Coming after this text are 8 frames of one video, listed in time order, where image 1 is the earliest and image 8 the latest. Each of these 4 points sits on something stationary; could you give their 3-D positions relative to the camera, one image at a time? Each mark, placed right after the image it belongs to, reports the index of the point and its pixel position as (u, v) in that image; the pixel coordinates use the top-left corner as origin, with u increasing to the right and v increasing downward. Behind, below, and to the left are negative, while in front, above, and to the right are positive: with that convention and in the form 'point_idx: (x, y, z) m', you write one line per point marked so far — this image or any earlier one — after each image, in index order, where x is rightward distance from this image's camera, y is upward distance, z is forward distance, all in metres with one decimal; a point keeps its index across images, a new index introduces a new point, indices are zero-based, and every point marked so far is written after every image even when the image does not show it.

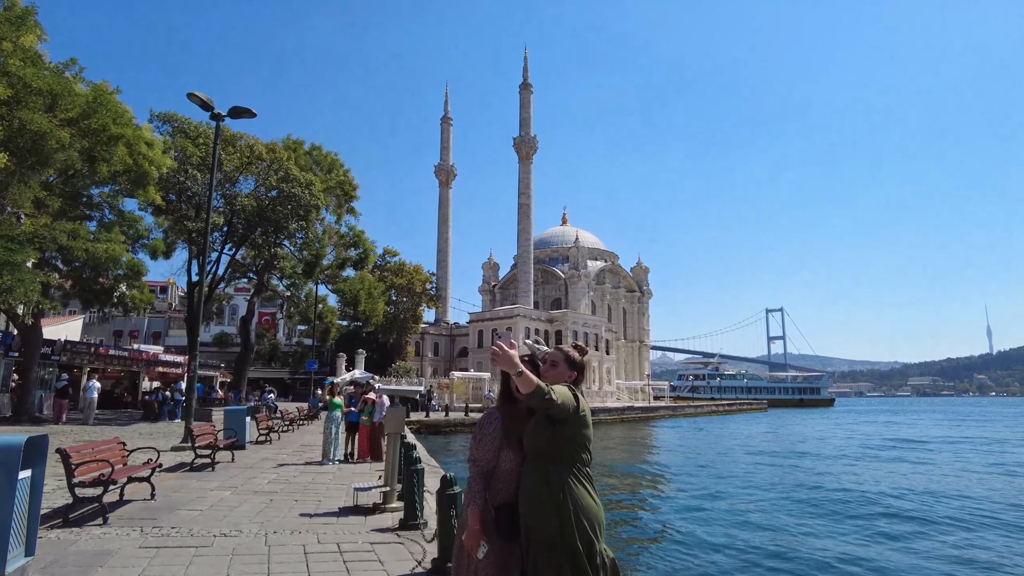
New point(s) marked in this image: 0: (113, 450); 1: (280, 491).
0: (-3.9, -1.6, +6.3) m
1: (-2.7, -2.4, +7.6) m
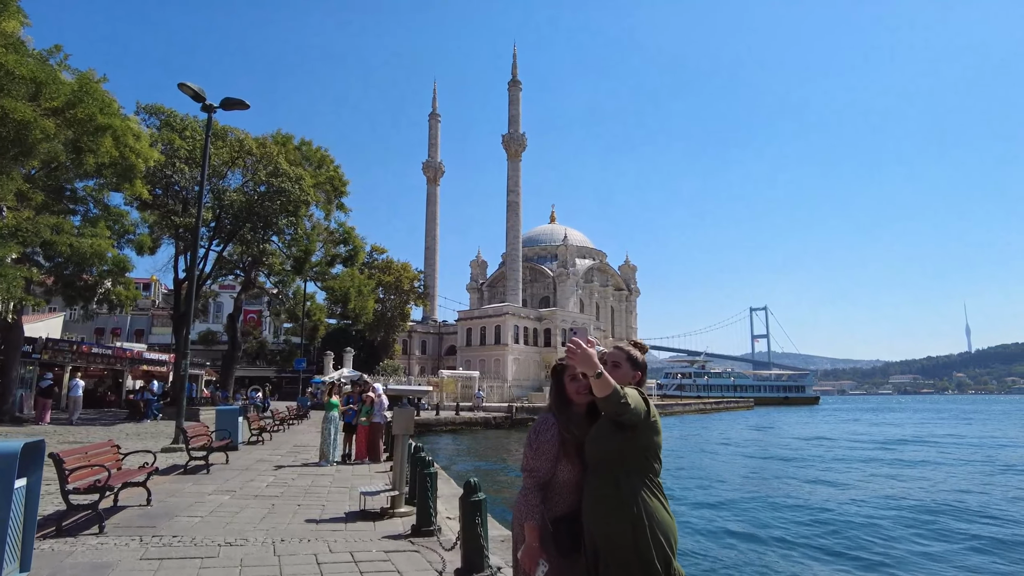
0: (-3.7, -1.5, +6.0) m
1: (-2.6, -2.4, +7.3) m
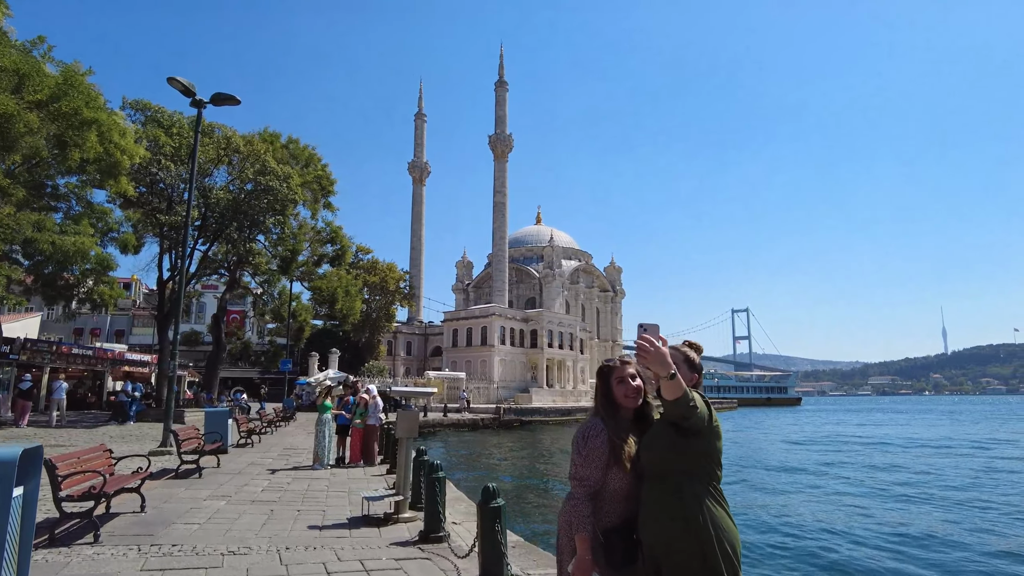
0: (-3.6, -1.5, +5.7) m
1: (-2.6, -2.3, +7.1) m
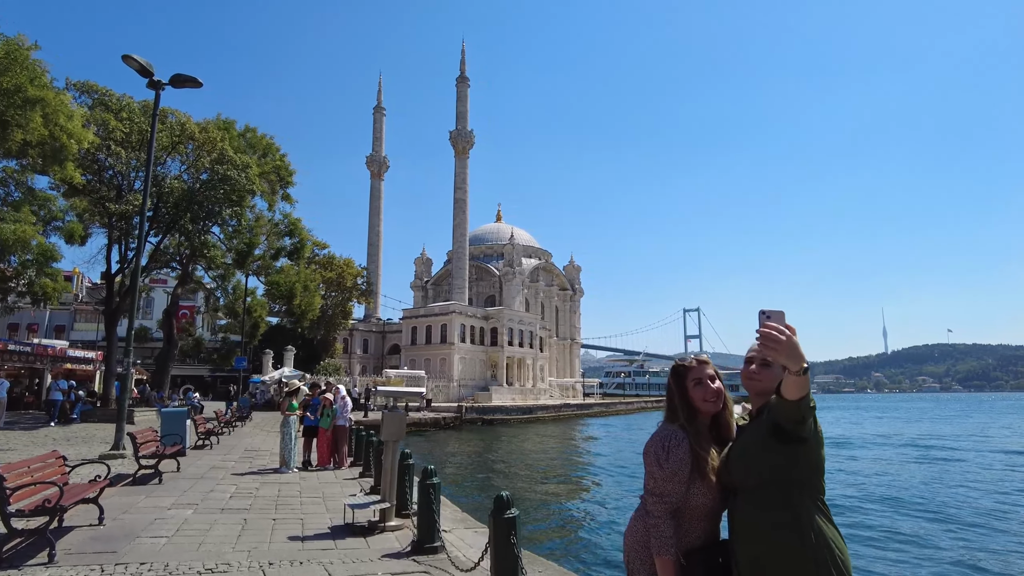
0: (-3.7, -1.4, +5.1) m
1: (-2.7, -2.3, +6.6) m
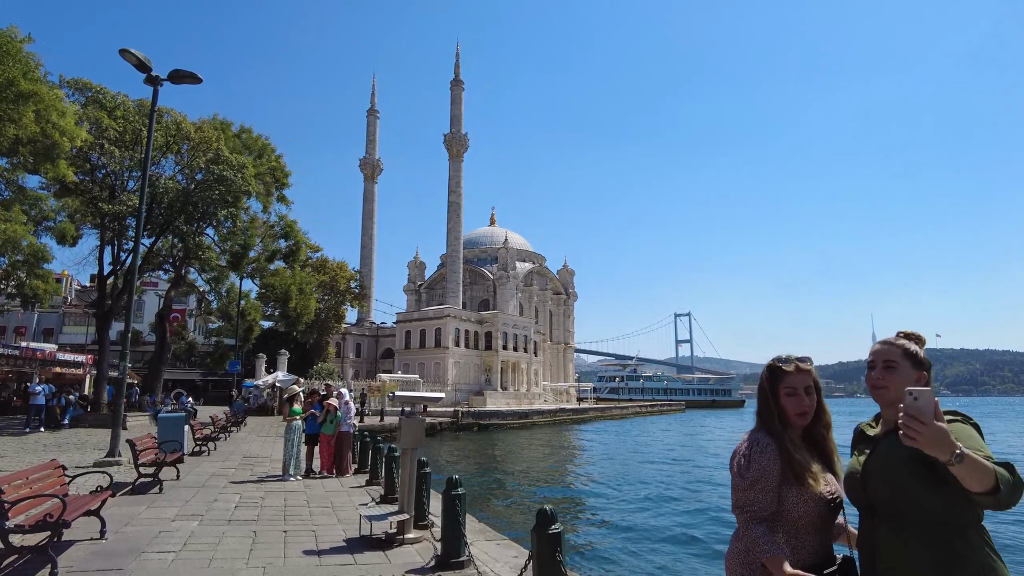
0: (-3.4, -1.4, +4.8) m
1: (-2.5, -2.3, +6.3) m
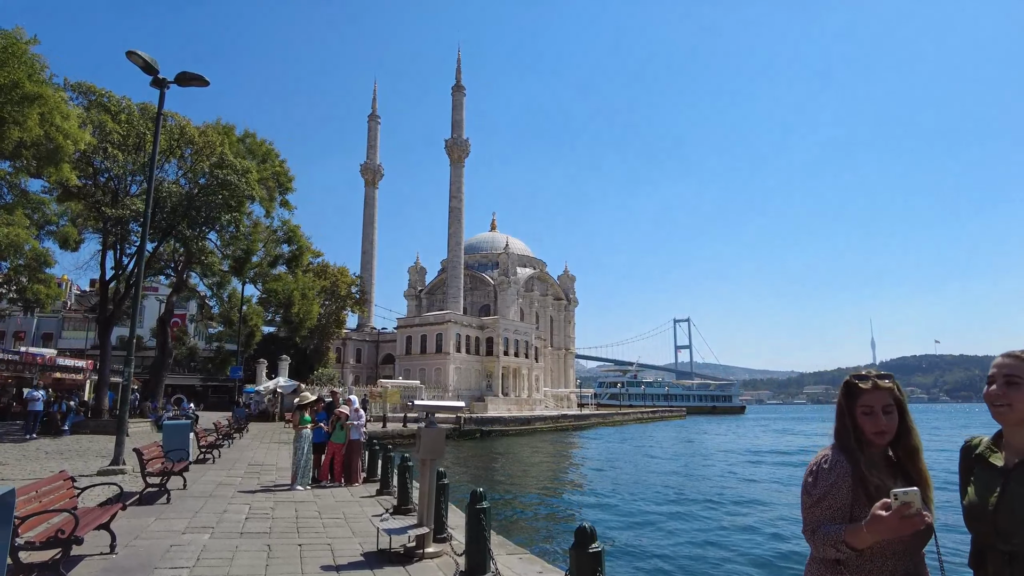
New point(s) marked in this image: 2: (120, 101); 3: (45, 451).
0: (-3.2, -1.5, +4.6) m
1: (-2.3, -2.3, +6.1) m
2: (-12.0, +5.7, +19.7) m
3: (-9.6, -3.4, +13.3) m
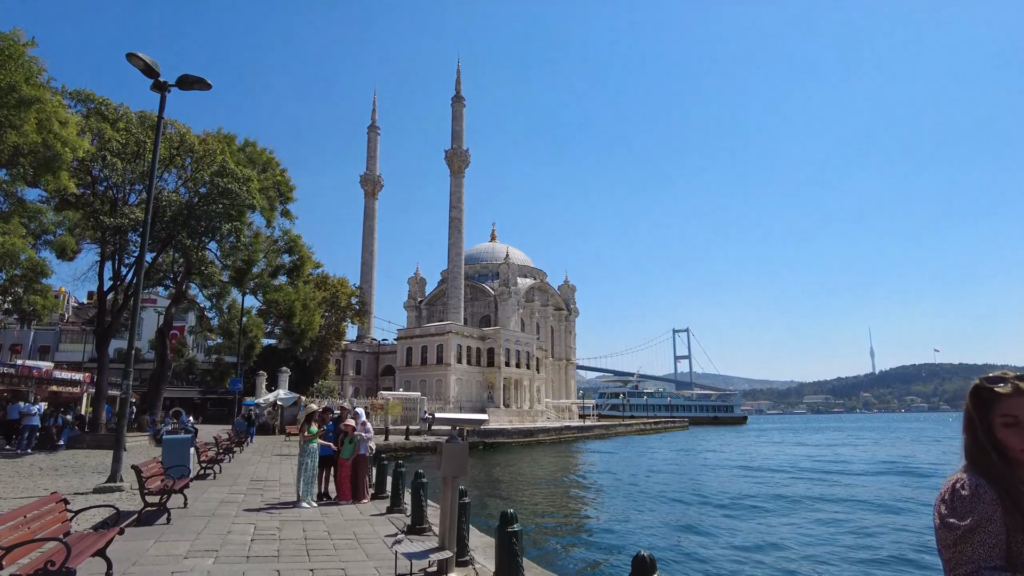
0: (-3.0, -1.5, +4.2) m
1: (-2.1, -2.4, +5.7) m
2: (-11.8, +5.4, +19.4) m
3: (-9.4, -3.6, +12.9) m
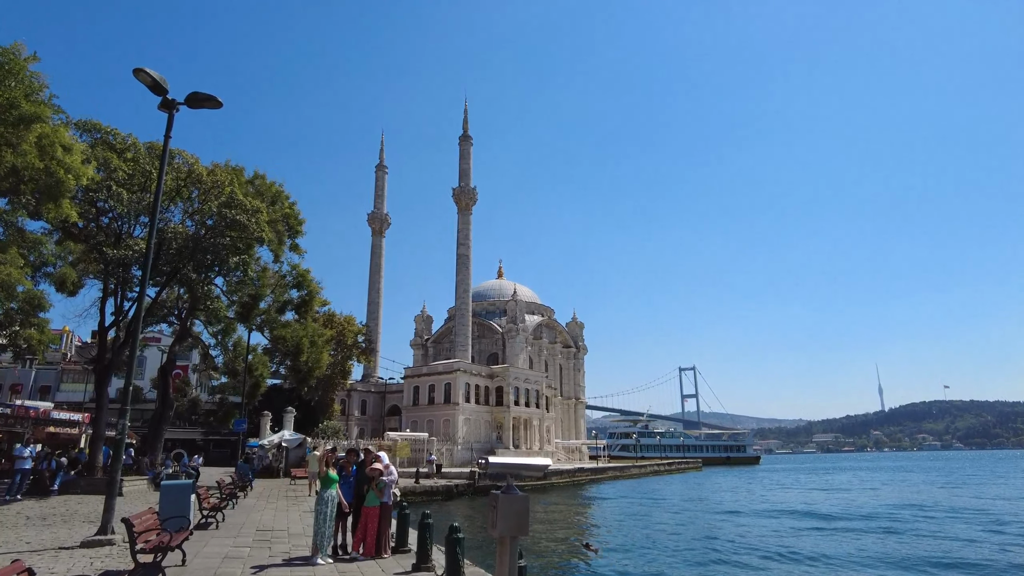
0: (-2.5, -1.5, +3.3) m
1: (-1.6, -2.5, +4.7) m
2: (-11.3, +4.4, +18.9) m
3: (-8.9, -4.2, +11.8) m
